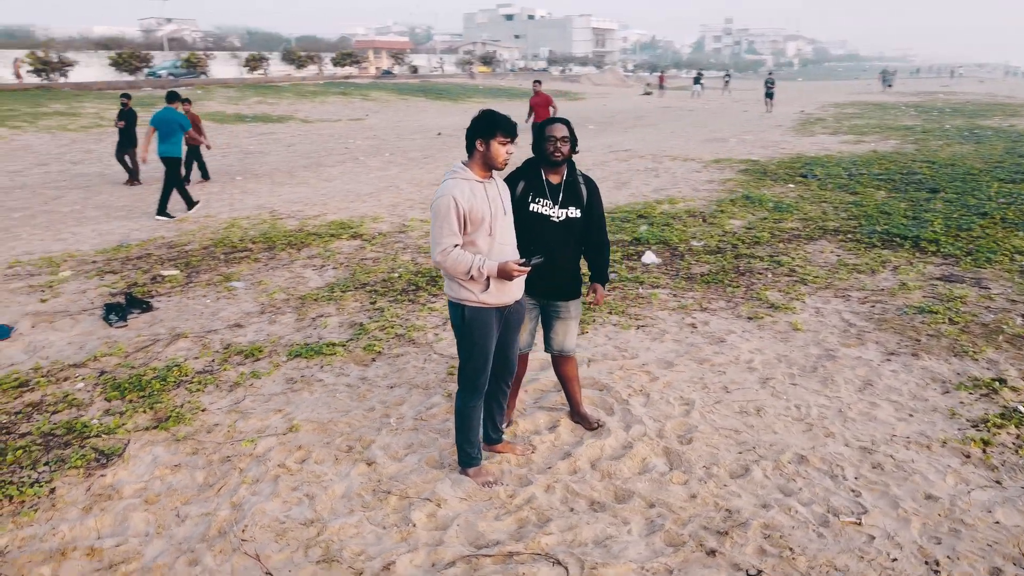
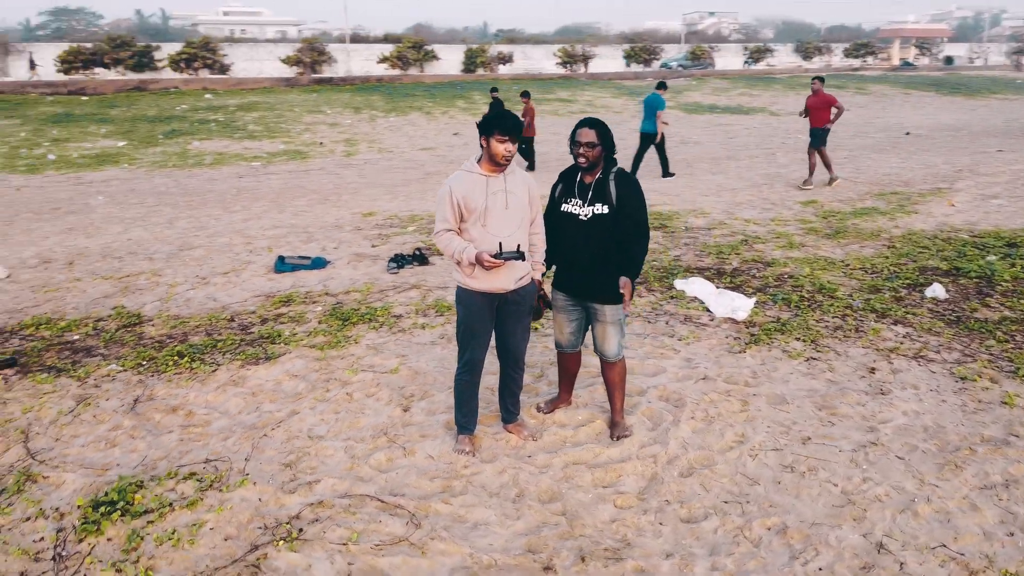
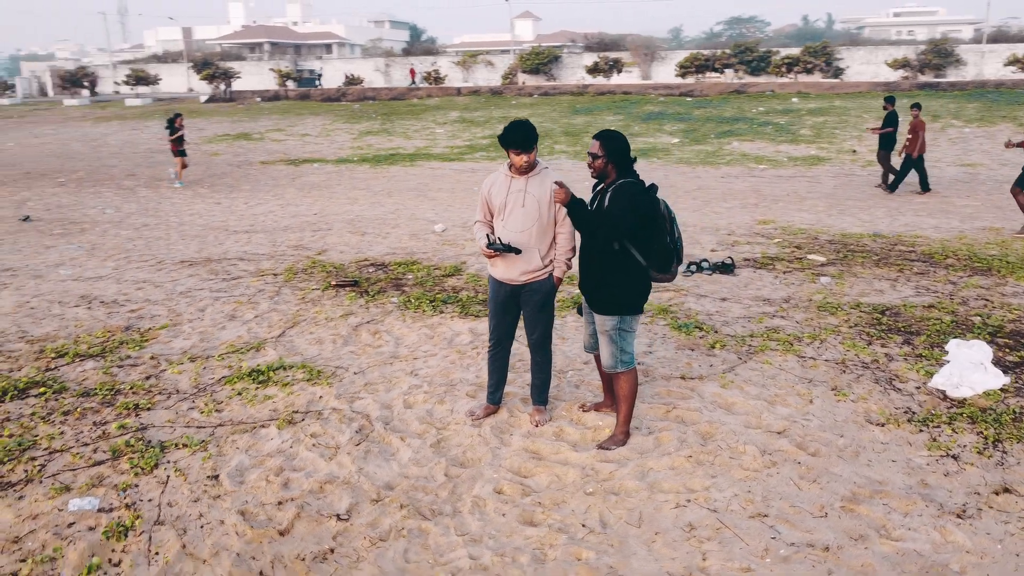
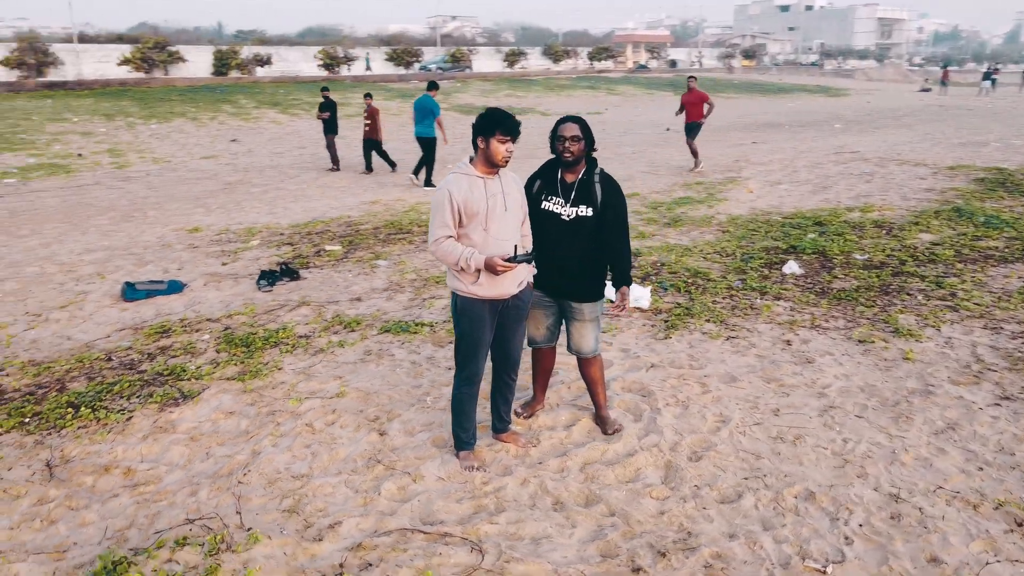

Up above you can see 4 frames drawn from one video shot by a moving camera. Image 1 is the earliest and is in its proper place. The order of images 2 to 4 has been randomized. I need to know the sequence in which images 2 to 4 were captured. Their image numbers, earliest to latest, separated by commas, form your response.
4, 2, 3
